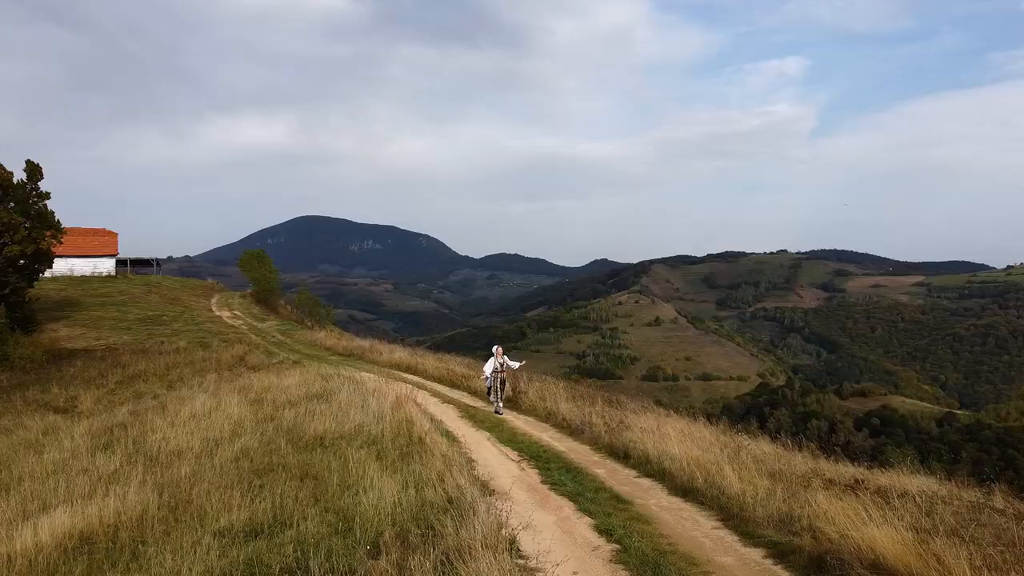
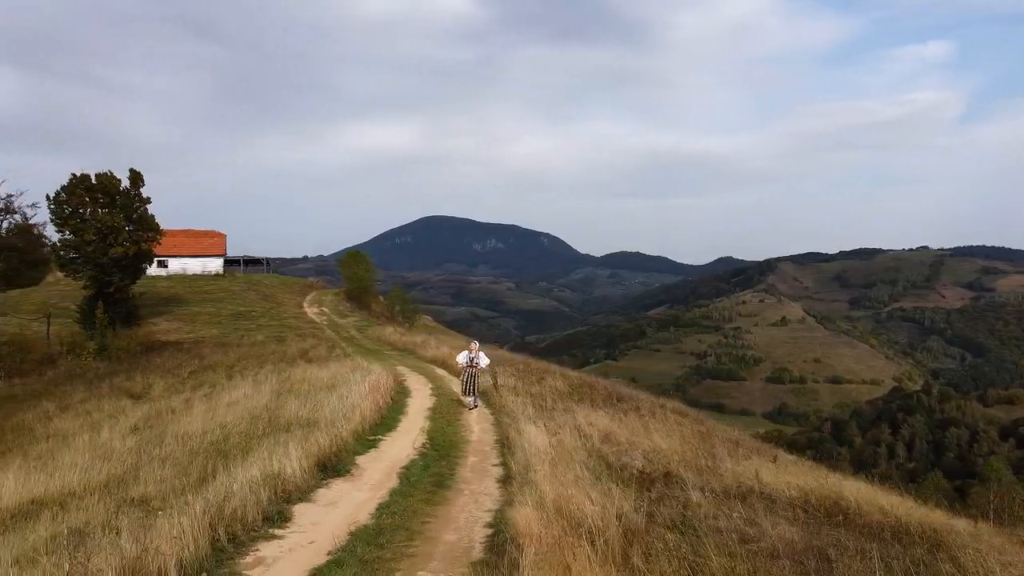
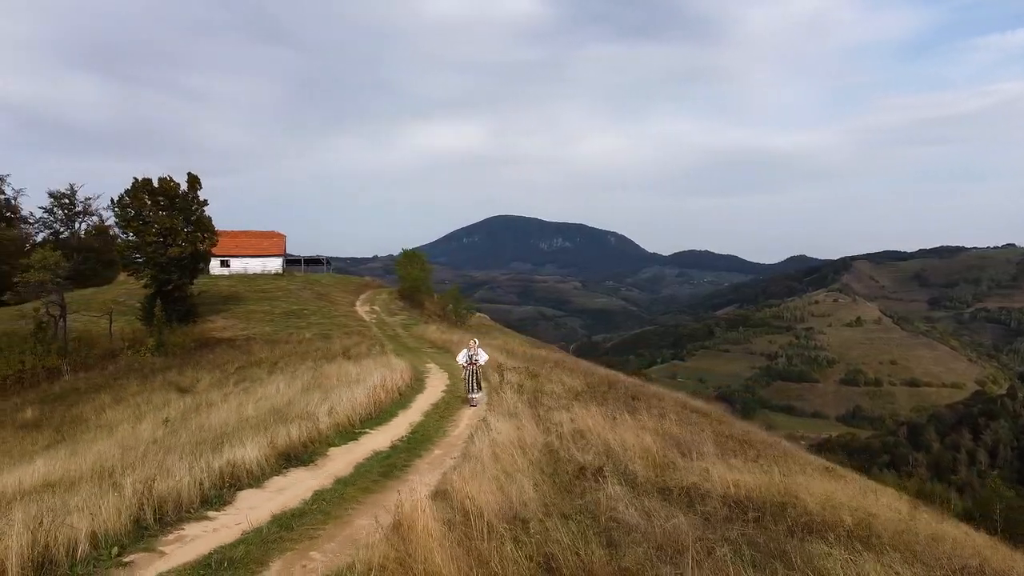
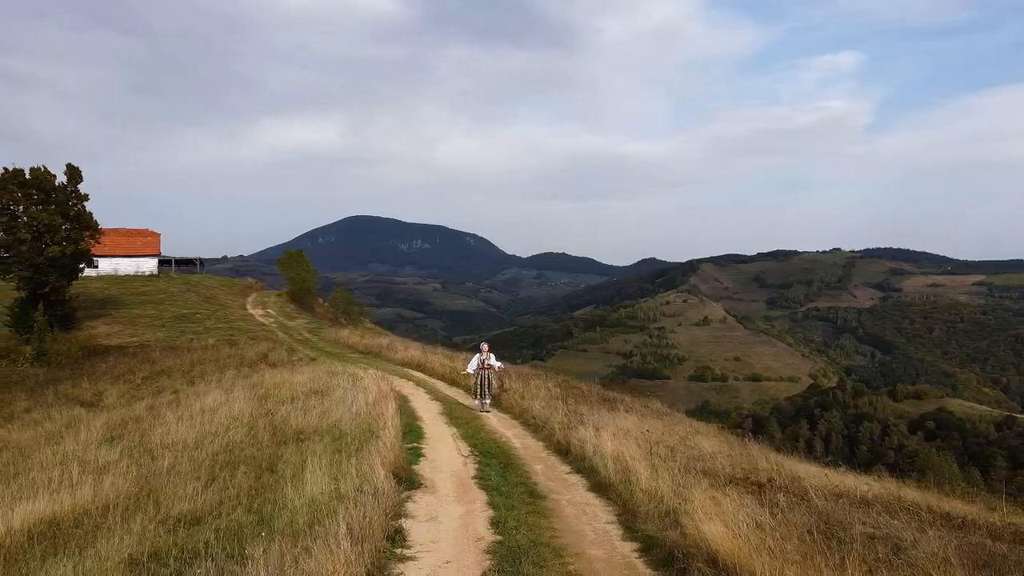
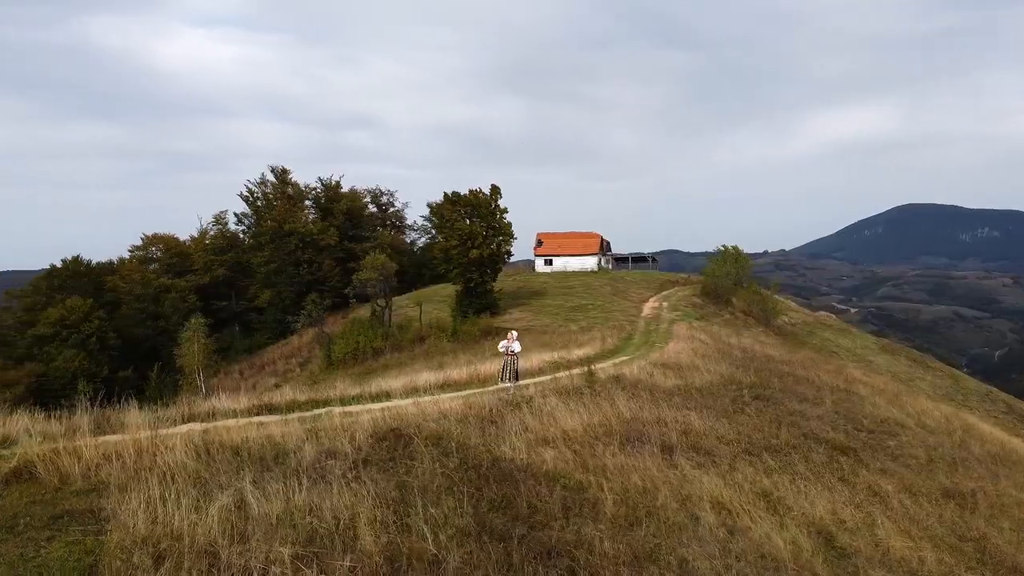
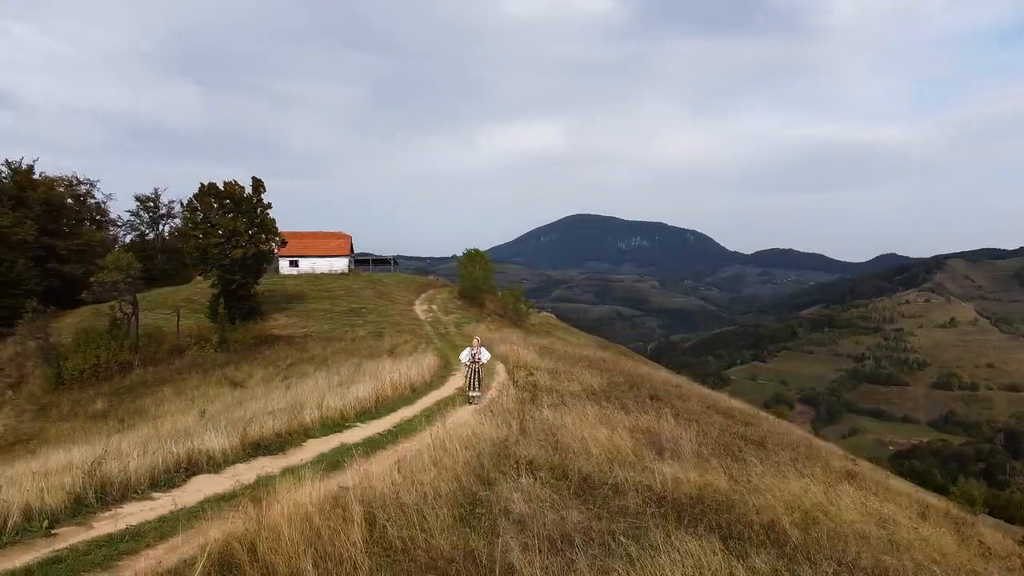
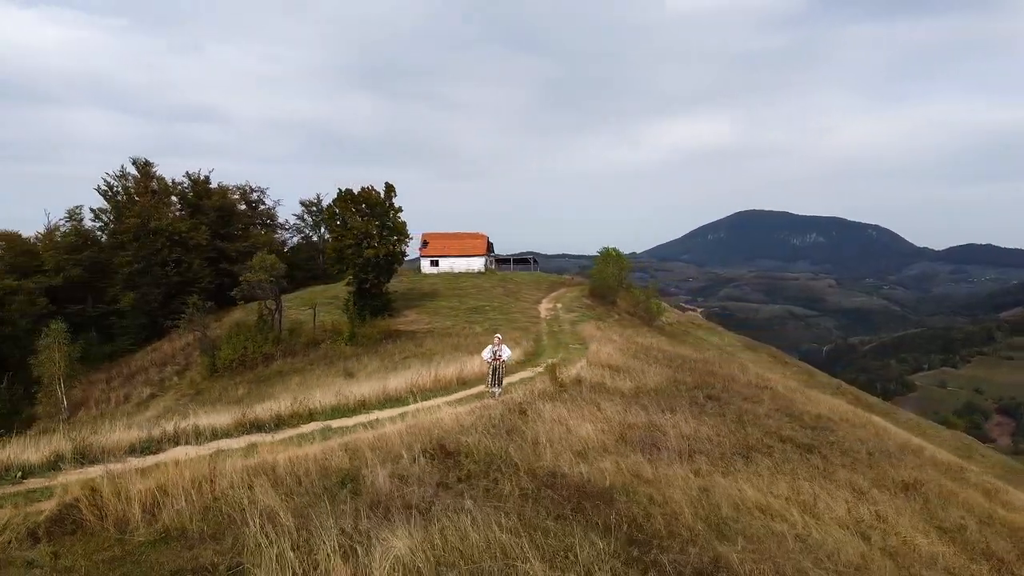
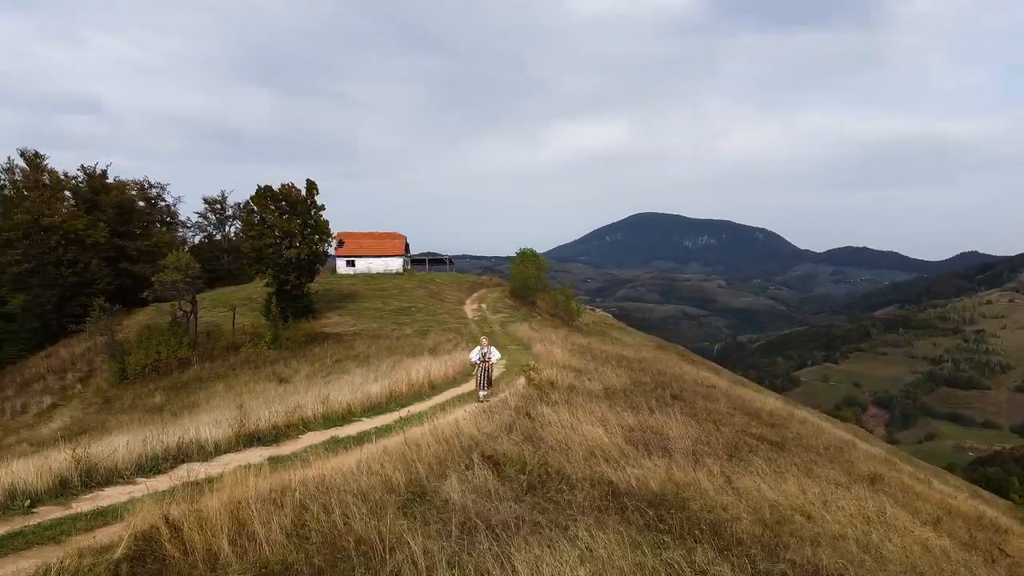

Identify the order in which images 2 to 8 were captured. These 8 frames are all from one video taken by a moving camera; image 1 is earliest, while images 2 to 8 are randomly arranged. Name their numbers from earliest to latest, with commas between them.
4, 2, 3, 6, 8, 7, 5
